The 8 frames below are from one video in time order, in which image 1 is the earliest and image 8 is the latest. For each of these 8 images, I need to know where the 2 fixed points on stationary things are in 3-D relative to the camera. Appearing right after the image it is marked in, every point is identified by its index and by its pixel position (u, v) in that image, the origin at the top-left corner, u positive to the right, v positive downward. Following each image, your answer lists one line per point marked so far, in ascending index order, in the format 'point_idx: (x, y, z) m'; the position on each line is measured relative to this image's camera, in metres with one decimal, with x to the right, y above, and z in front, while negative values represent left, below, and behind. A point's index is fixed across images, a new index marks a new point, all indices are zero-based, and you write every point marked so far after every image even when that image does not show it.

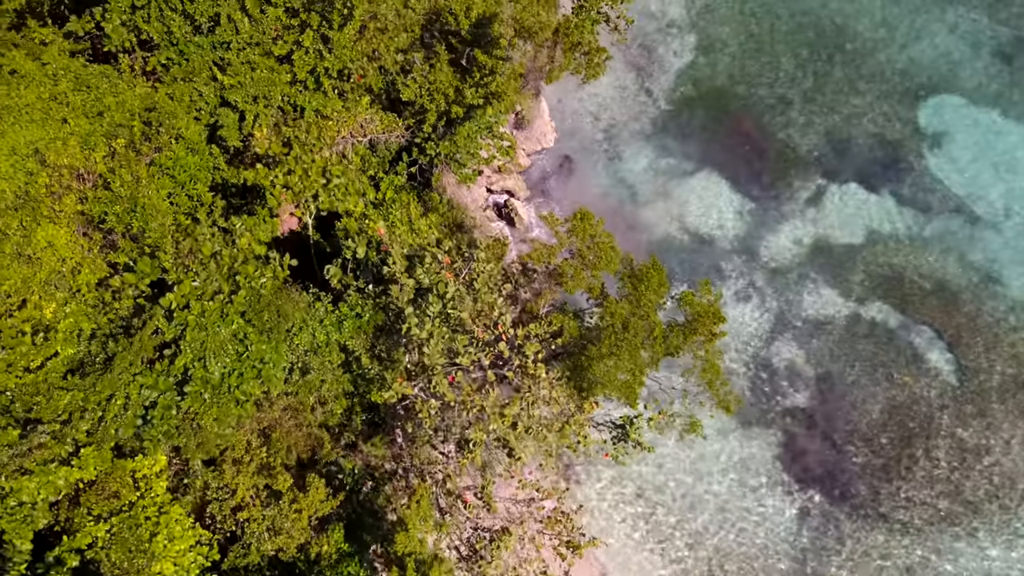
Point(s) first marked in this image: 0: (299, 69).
0: (-4.0, +4.0, +15.3) m
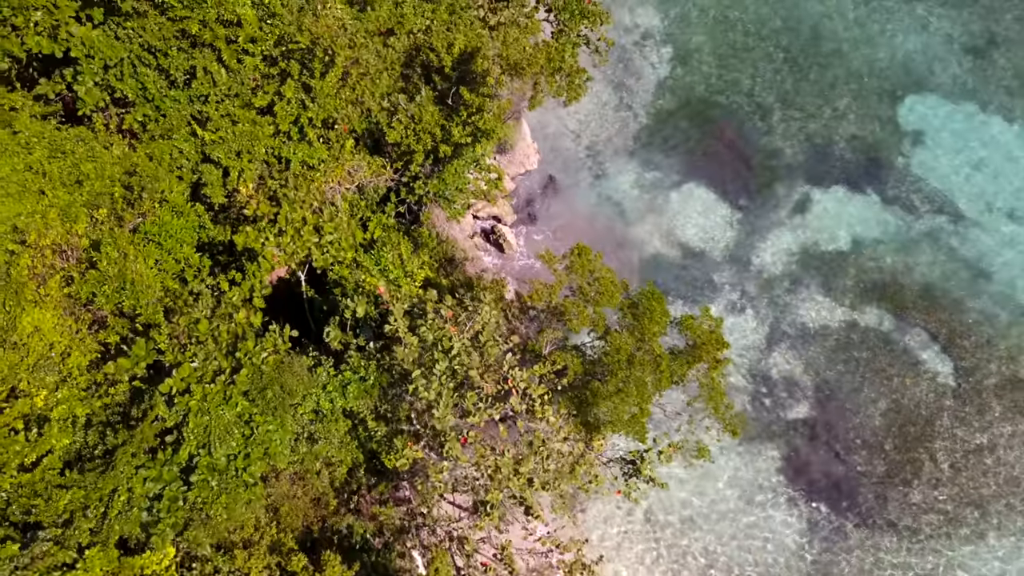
0: (-4.2, +3.0, +14.8) m
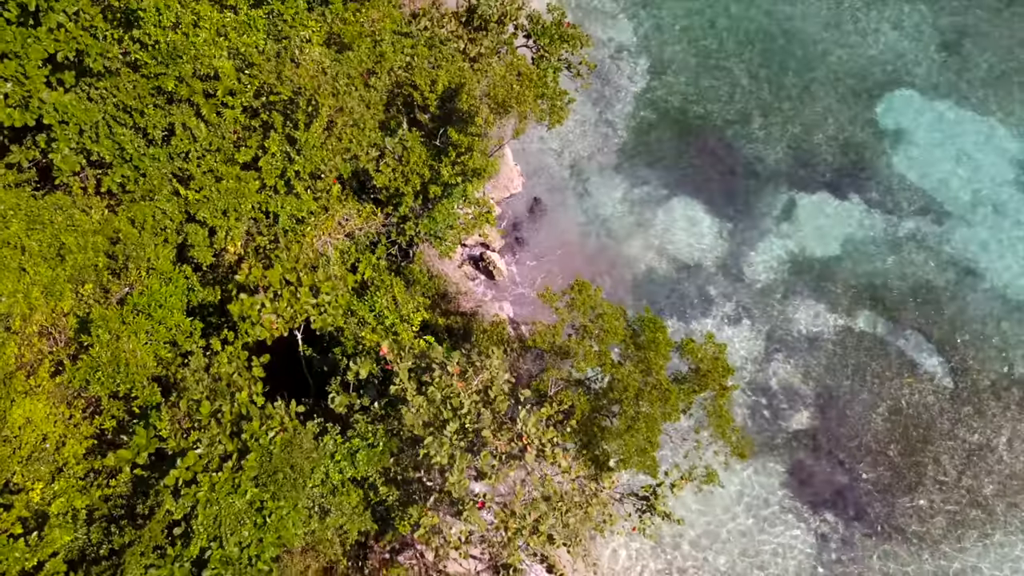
0: (-4.3, +2.0, +14.3) m
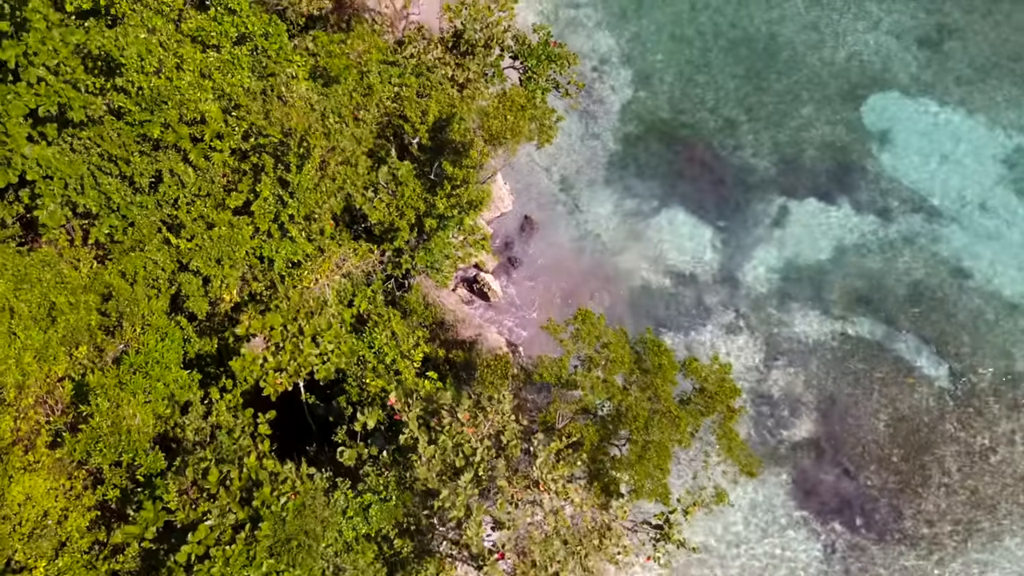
0: (-4.3, +1.1, +14.0) m
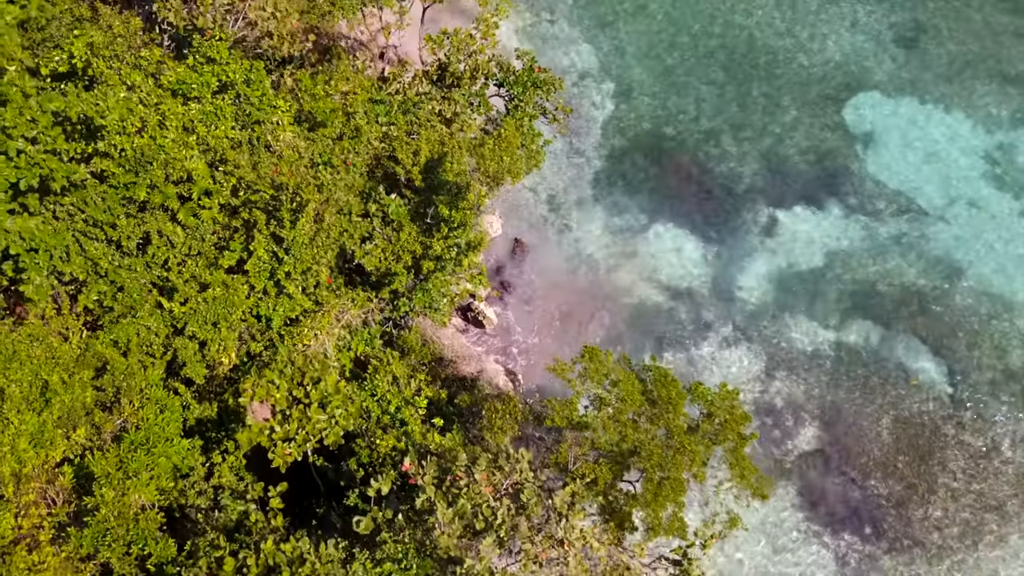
0: (-4.3, +0.1, +13.5) m
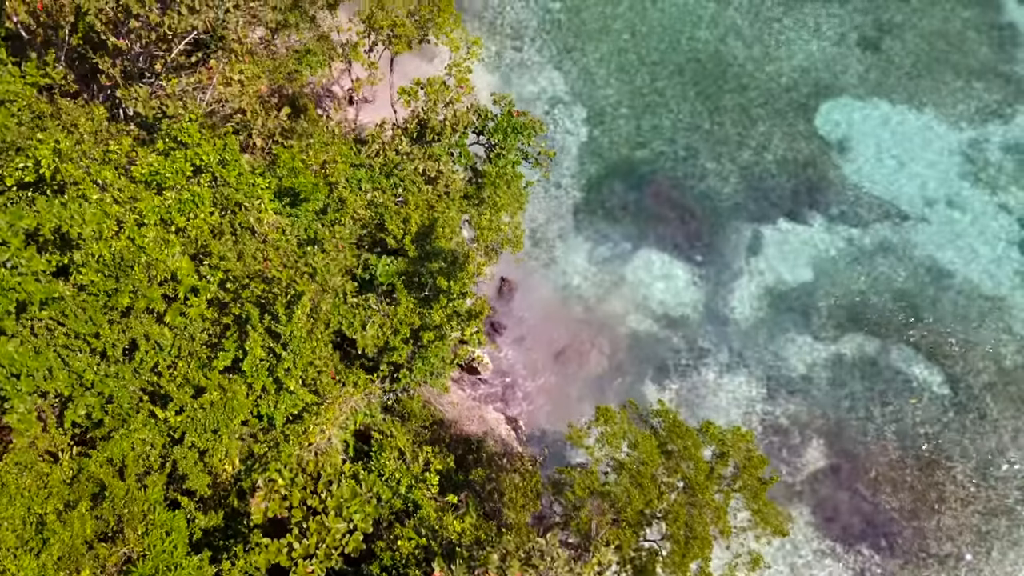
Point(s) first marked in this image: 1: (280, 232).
0: (-4.1, -1.4, +12.9) m
1: (-4.1, +1.0, +14.3) m
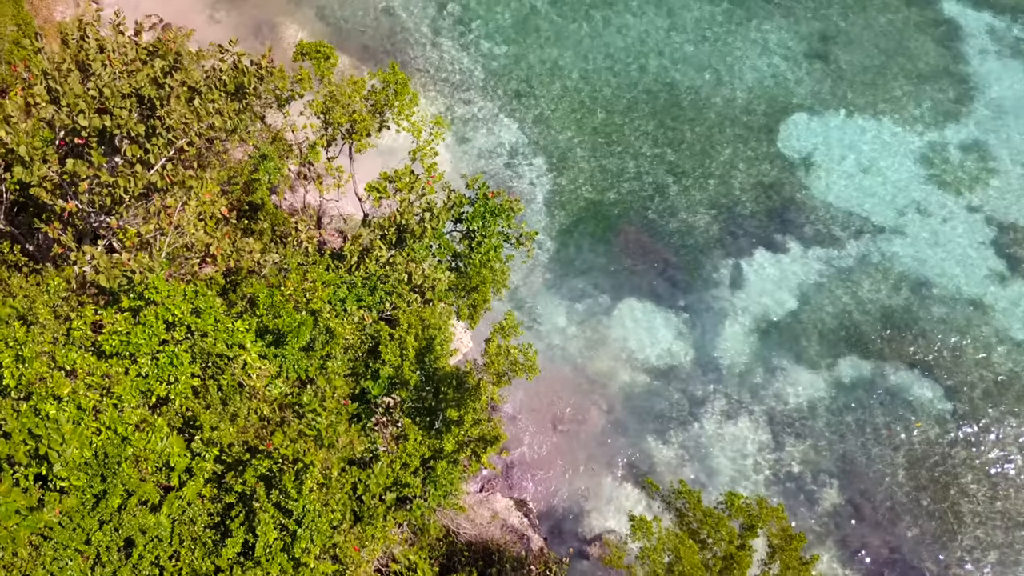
0: (-3.5, -3.9, +11.7) m
1: (-3.9, -1.5, +13.1) m
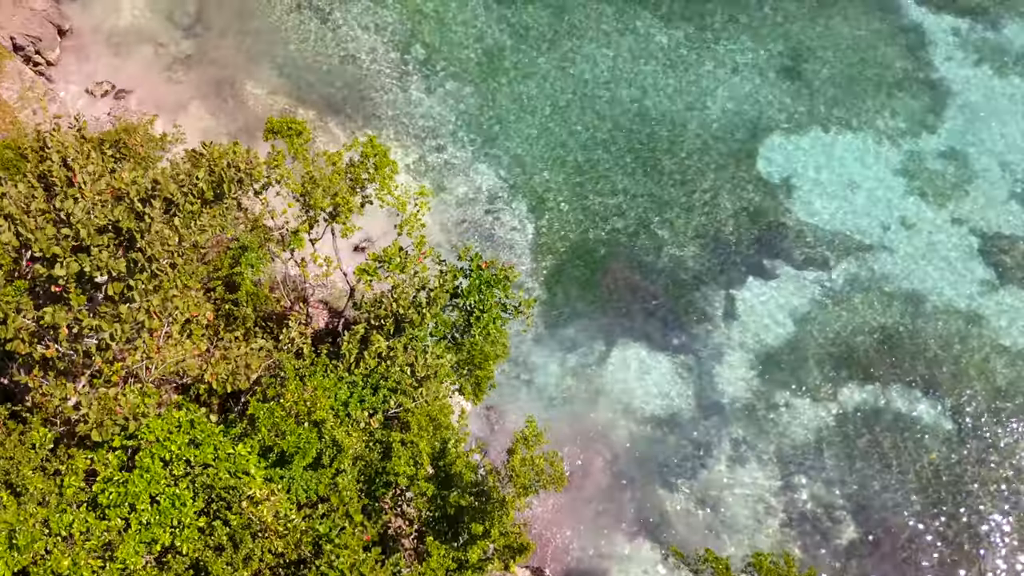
0: (-2.9, -5.8, +10.9) m
1: (-3.5, -3.4, +12.3) m
